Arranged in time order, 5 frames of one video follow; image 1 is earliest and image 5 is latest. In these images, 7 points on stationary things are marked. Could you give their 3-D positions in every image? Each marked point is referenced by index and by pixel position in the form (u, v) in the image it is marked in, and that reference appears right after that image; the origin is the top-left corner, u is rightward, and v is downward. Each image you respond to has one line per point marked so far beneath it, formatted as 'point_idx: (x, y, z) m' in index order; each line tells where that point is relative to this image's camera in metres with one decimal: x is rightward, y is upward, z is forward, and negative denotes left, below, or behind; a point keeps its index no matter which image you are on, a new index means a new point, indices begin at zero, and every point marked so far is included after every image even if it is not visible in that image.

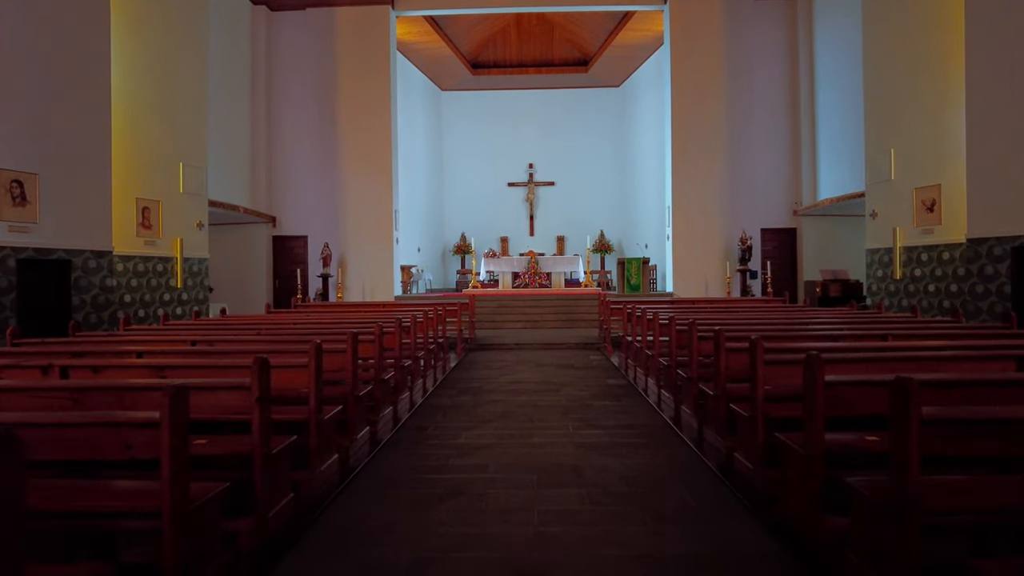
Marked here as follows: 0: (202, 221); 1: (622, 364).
0: (-4.7, +1.0, +9.7) m
1: (+1.2, -0.8, +7.1) m
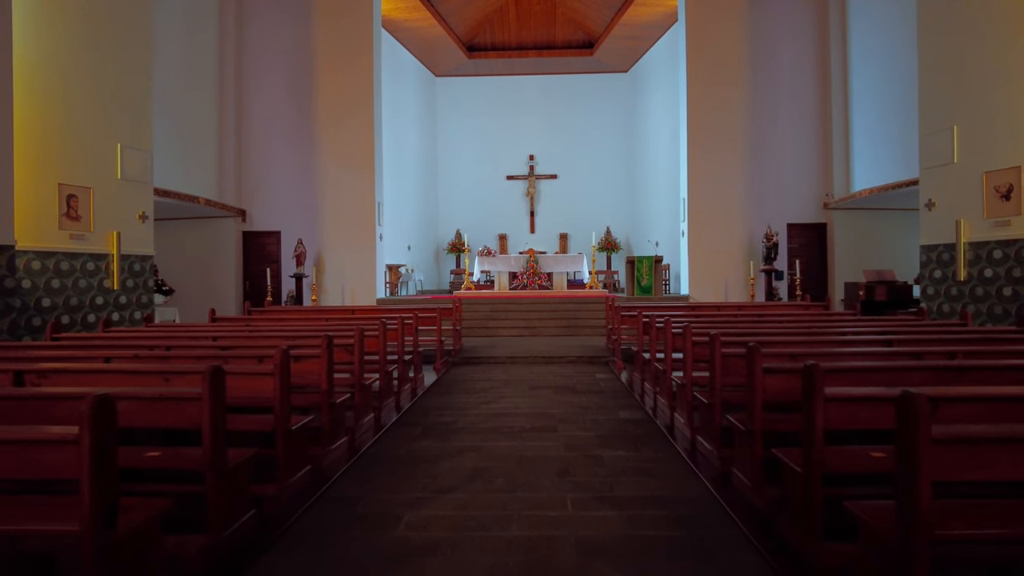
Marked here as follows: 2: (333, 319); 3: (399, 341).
0: (-4.8, +1.0, +8.4) m
1: (+1.1, -0.9, +5.7) m
2: (-1.9, -0.4, +7.0) m
3: (-0.9, -0.5, +5.3) m
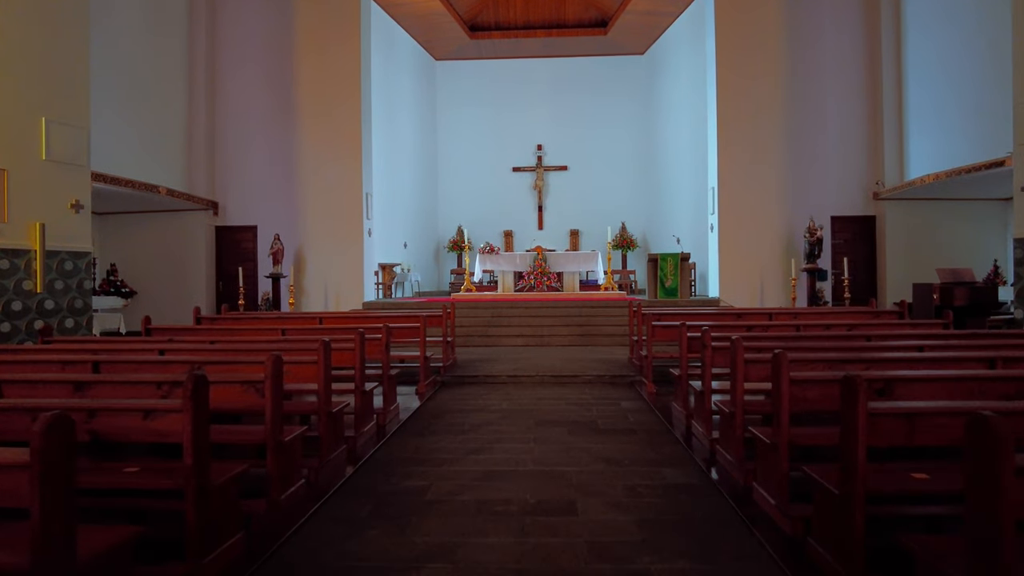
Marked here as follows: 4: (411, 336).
0: (-4.7, +1.0, +7.1) m
1: (+1.1, -0.9, +4.3) m
2: (-1.9, -0.4, +5.7) m
3: (-0.9, -0.5, +3.9) m
4: (-0.9, -0.4, +5.6) m
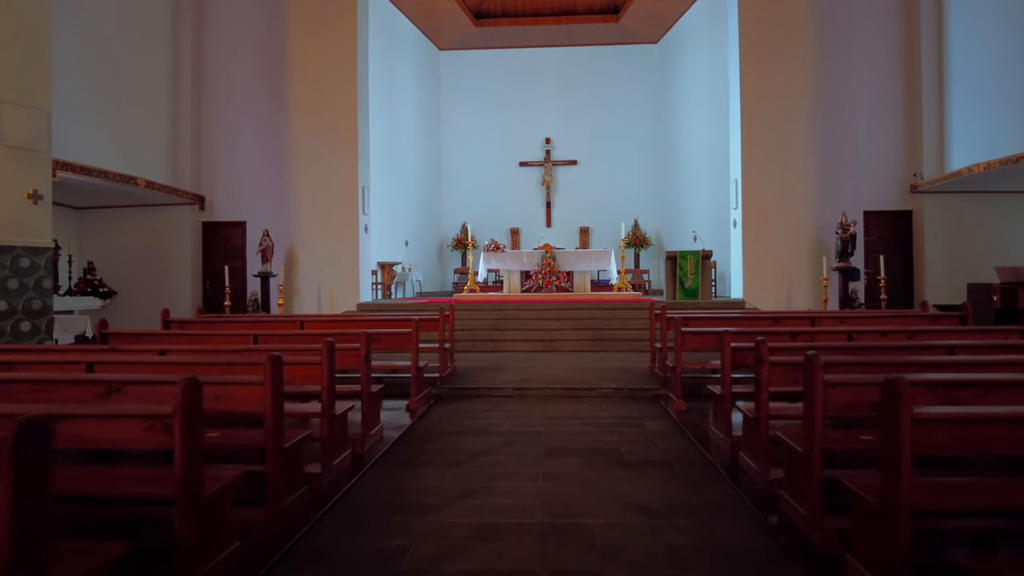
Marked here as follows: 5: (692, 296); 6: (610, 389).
0: (-4.7, +1.0, +6.4) m
1: (+1.1, -0.9, +3.6) m
2: (-1.9, -0.4, +4.9) m
3: (-0.9, -0.5, +3.1) m
4: (-0.8, -0.4, +4.9) m
5: (+2.6, -0.1, +9.4) m
6: (+0.8, -0.8, +5.2) m
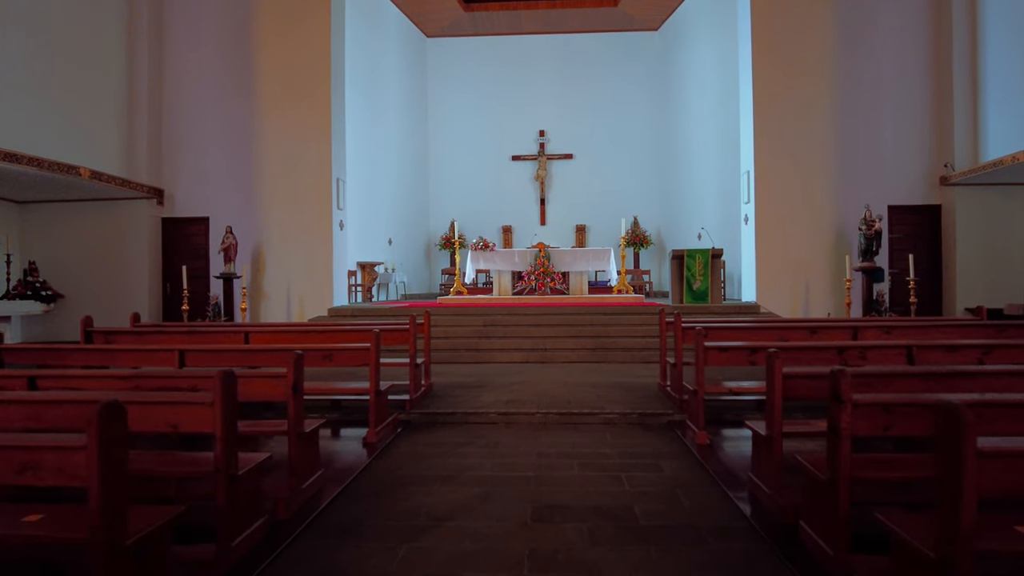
0: (-4.8, +0.9, +5.4) m
1: (+1.1, -0.9, +2.7) m
2: (-2.0, -0.4, +4.0) m
3: (-1.0, -0.5, +2.2) m
4: (-0.9, -0.5, +4.0) m
5: (+2.5, -0.1, +8.5) m
6: (+0.7, -0.8, +4.3) m
